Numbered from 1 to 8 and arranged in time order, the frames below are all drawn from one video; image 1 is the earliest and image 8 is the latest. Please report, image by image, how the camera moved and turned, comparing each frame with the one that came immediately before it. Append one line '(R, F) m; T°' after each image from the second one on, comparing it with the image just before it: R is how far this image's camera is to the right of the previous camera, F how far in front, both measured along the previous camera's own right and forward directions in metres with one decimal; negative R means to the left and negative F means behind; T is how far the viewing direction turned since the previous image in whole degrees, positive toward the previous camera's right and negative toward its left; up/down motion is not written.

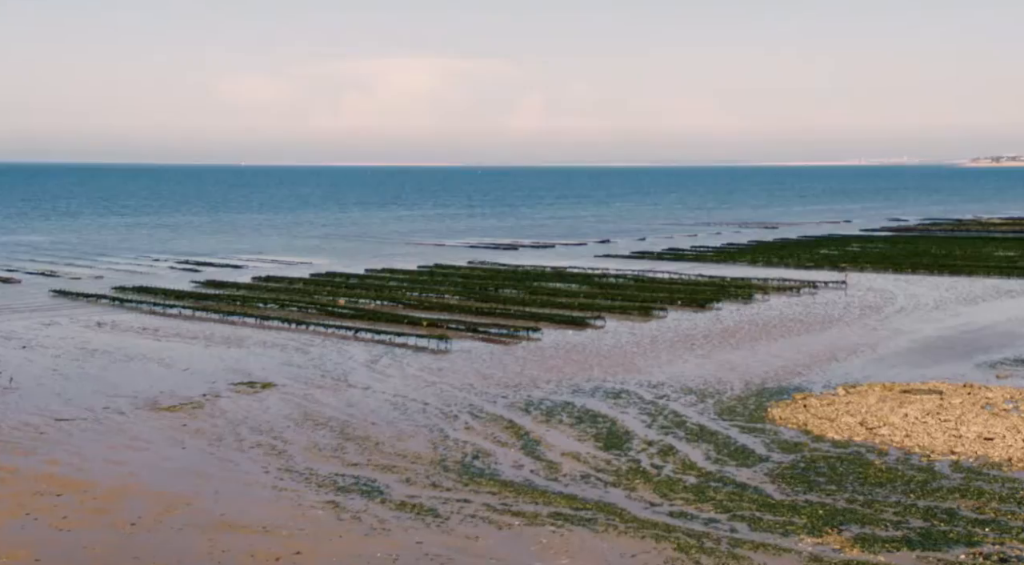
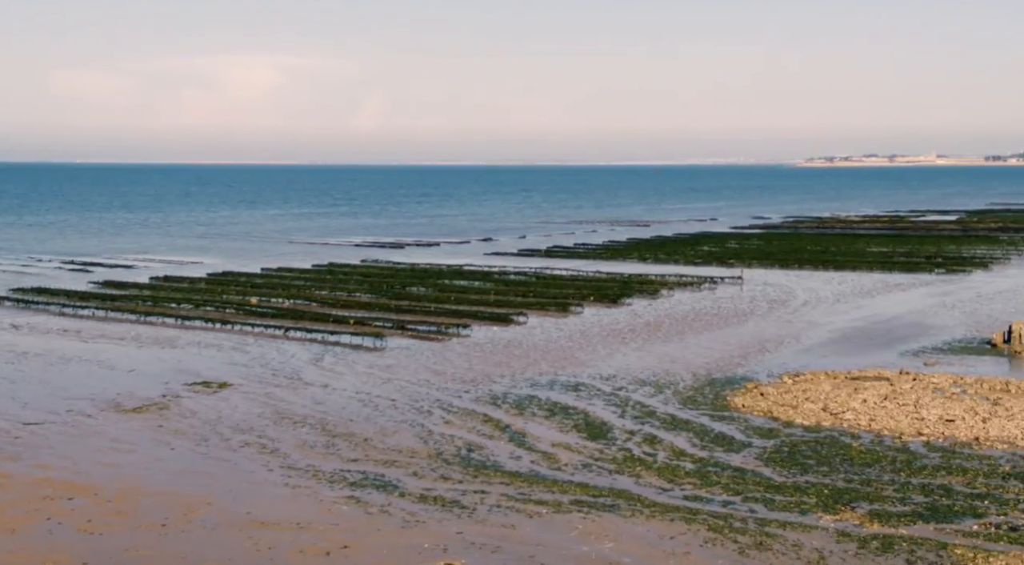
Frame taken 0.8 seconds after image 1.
(-2.2, -0.4) m; +7°
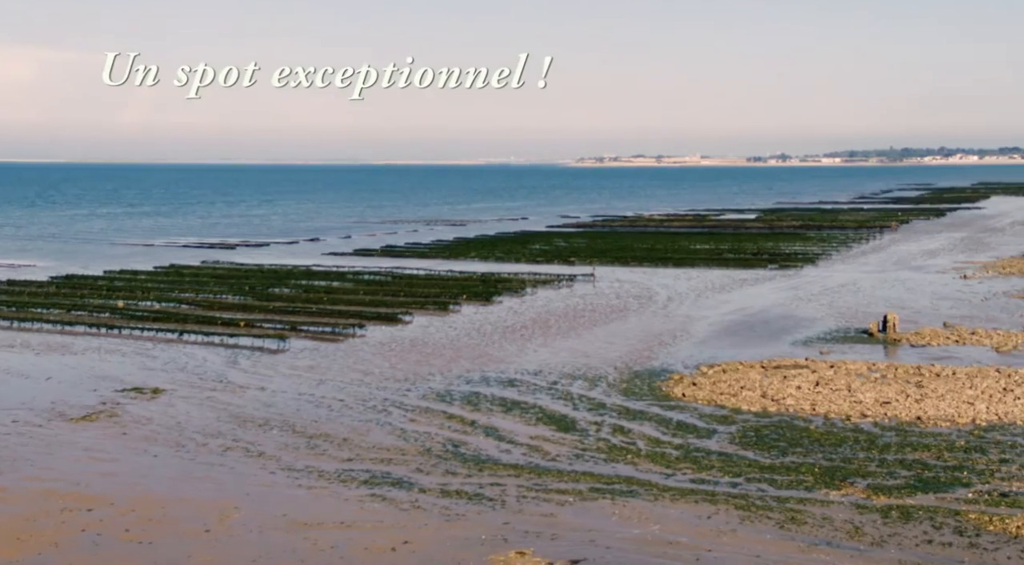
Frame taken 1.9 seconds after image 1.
(-3.3, -0.4) m; +11°
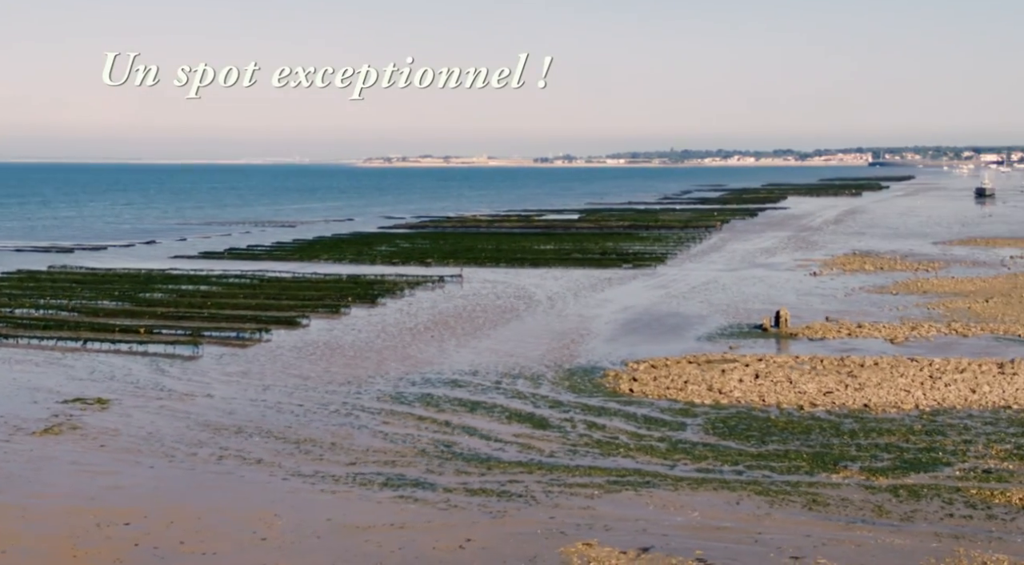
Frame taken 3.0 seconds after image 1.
(-3.3, -0.3) m; +10°
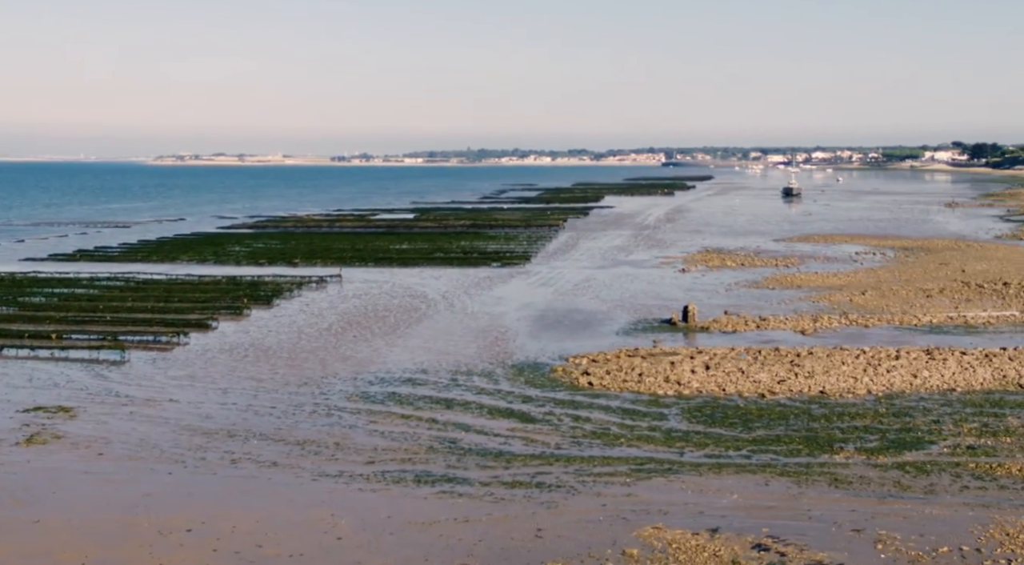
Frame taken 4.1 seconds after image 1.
(-3.5, -0.3) m; +10°
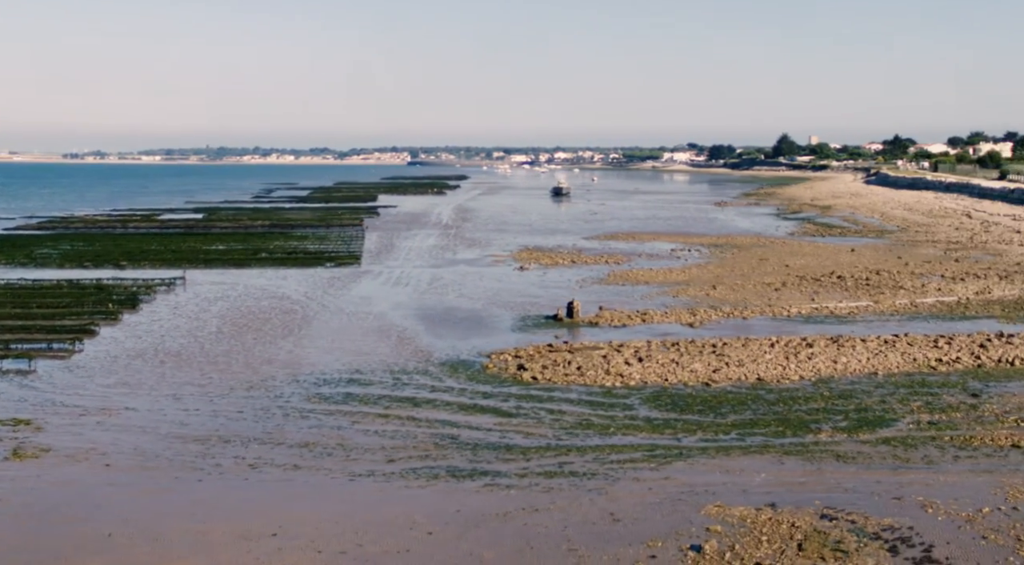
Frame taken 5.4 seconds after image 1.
(-4.5, -0.3) m; +13°
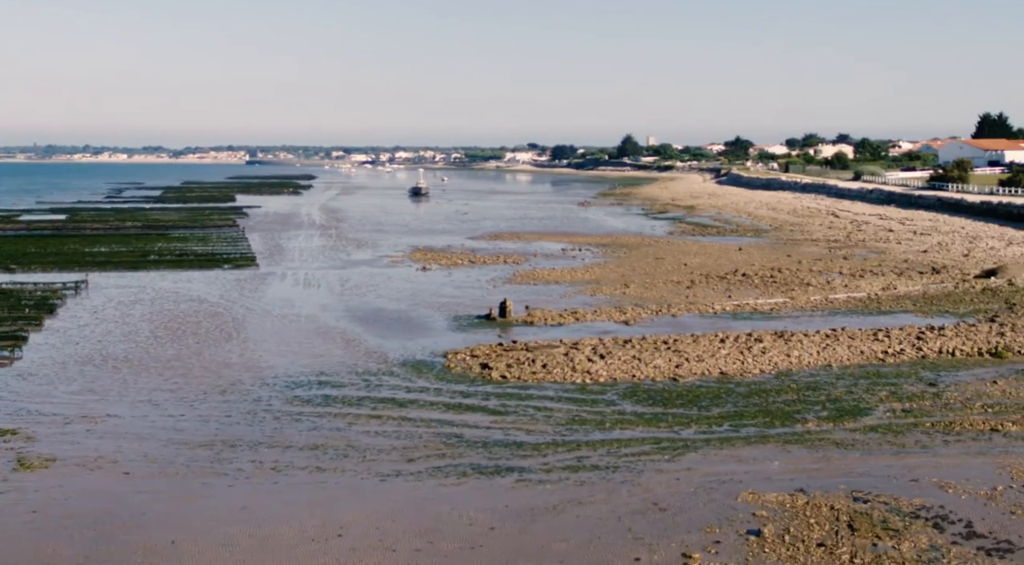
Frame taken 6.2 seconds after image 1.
(-3.0, -0.3) m; +8°
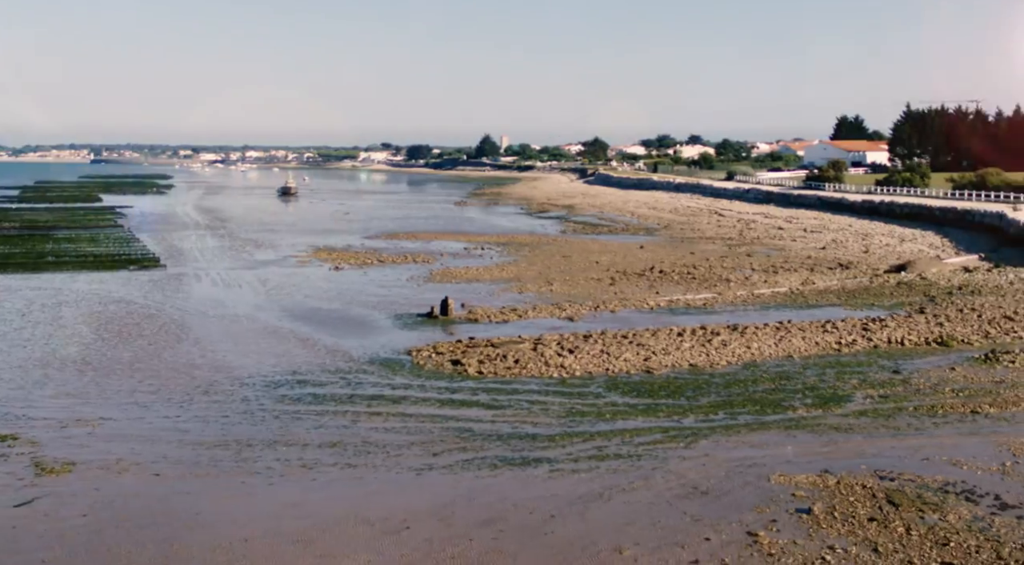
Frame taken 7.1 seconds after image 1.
(-3.0, -0.3) m; +7°
